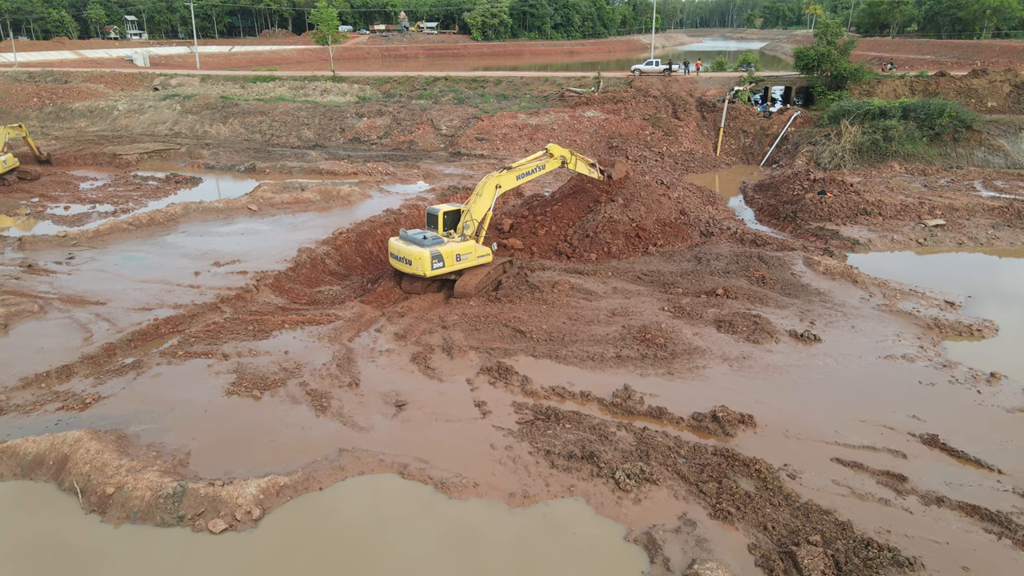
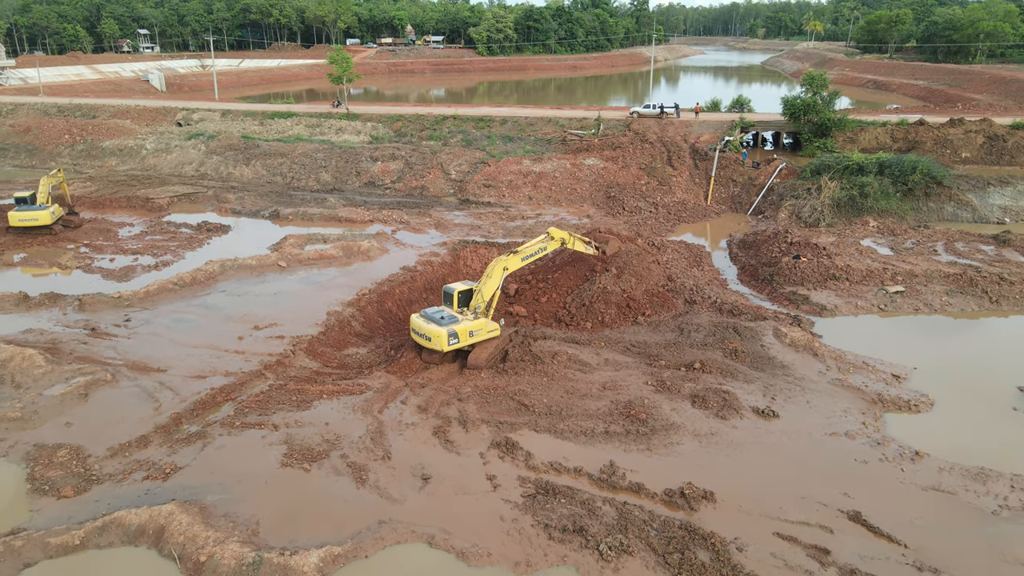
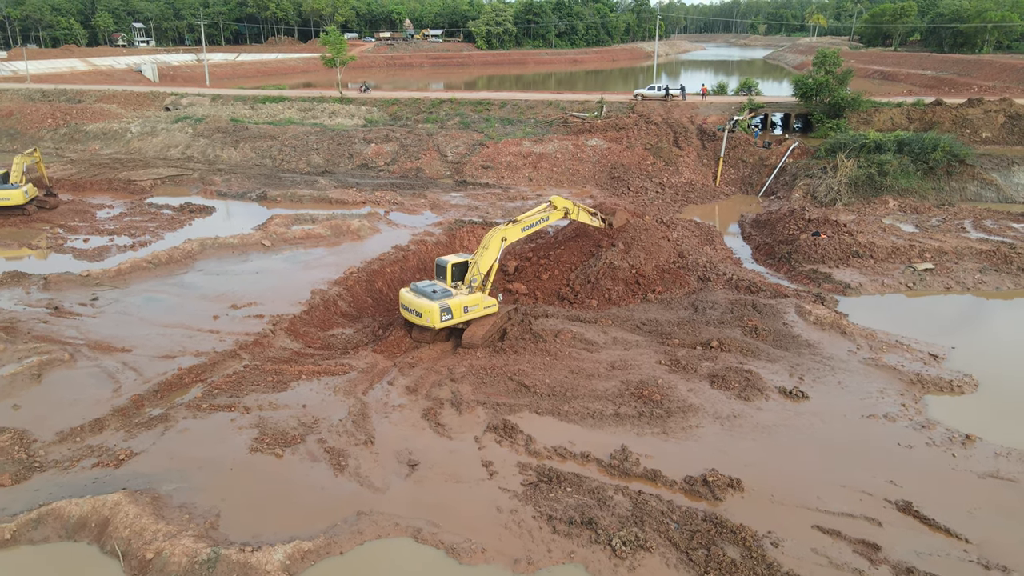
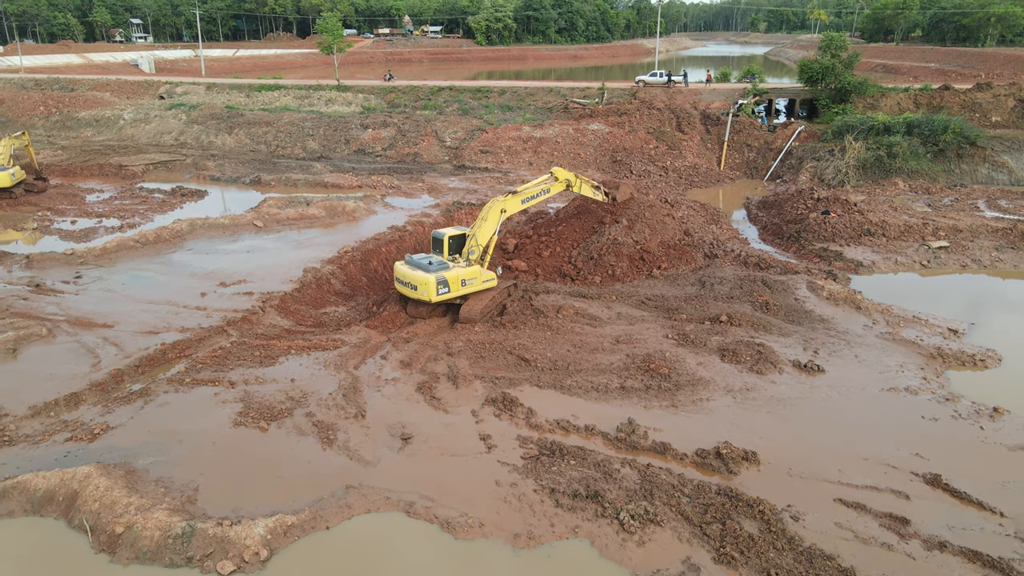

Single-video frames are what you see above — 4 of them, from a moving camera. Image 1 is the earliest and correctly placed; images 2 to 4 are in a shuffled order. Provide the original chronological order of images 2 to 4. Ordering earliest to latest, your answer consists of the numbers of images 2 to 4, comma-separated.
4, 3, 2
